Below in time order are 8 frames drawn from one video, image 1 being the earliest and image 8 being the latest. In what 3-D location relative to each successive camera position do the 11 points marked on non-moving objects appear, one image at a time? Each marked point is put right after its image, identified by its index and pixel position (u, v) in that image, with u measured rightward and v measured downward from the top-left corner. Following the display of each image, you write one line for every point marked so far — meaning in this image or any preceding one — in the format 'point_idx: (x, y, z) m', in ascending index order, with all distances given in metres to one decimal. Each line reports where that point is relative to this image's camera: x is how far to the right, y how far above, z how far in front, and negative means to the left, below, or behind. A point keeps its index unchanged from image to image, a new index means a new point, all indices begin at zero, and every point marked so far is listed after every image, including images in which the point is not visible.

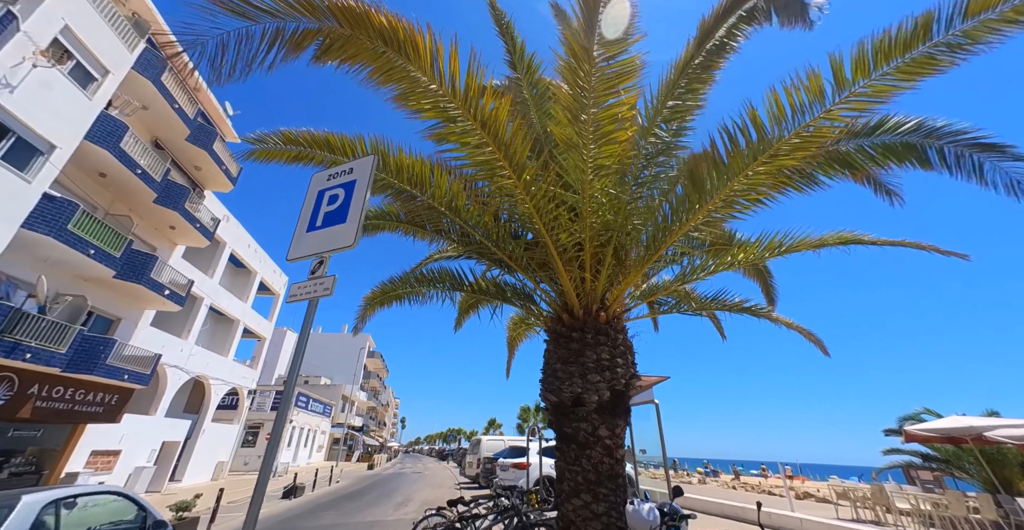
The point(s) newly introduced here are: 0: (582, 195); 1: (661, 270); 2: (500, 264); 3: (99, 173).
0: (+0.8, +0.8, +4.7) m
1: (+2.2, 0.0, +6.7) m
2: (-0.2, +0.1, +6.4) m
3: (-14.3, +3.3, +14.8) m
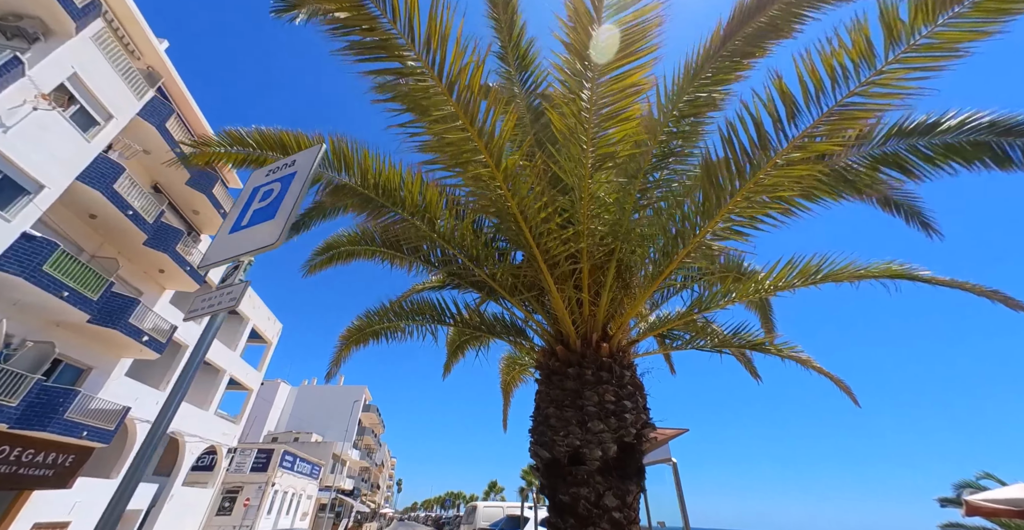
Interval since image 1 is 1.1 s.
0: (+0.6, +0.7, +3.9) m
1: (+2.1, -0.4, +5.7) m
2: (-0.3, -0.3, +5.5) m
3: (-14.3, +1.8, +14.4) m
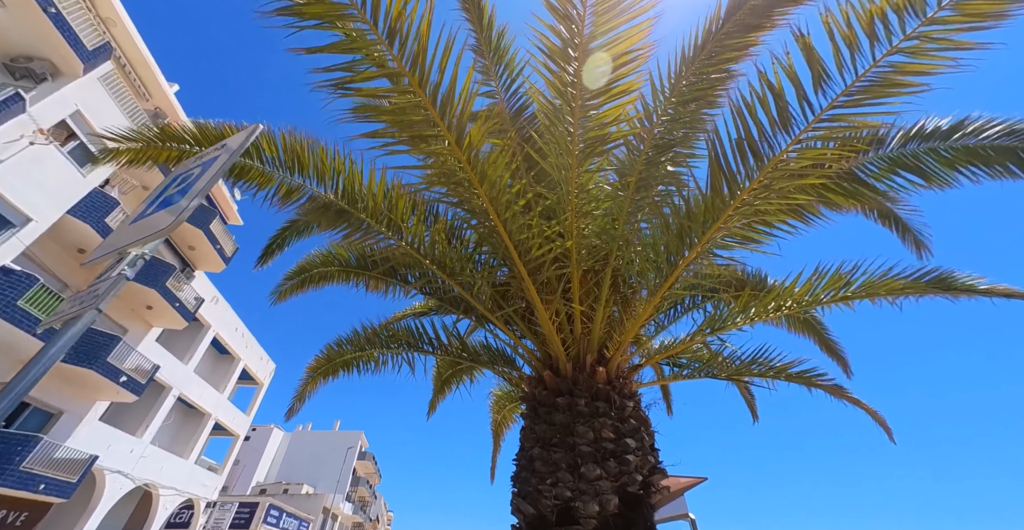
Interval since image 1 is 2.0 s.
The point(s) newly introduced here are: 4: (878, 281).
0: (+0.4, +0.6, +3.3) m
1: (+1.9, -0.6, +5.0) m
2: (-0.5, -0.5, +4.9) m
3: (-14.4, +0.6, +14.1) m
4: (+3.3, -0.1, +3.9) m
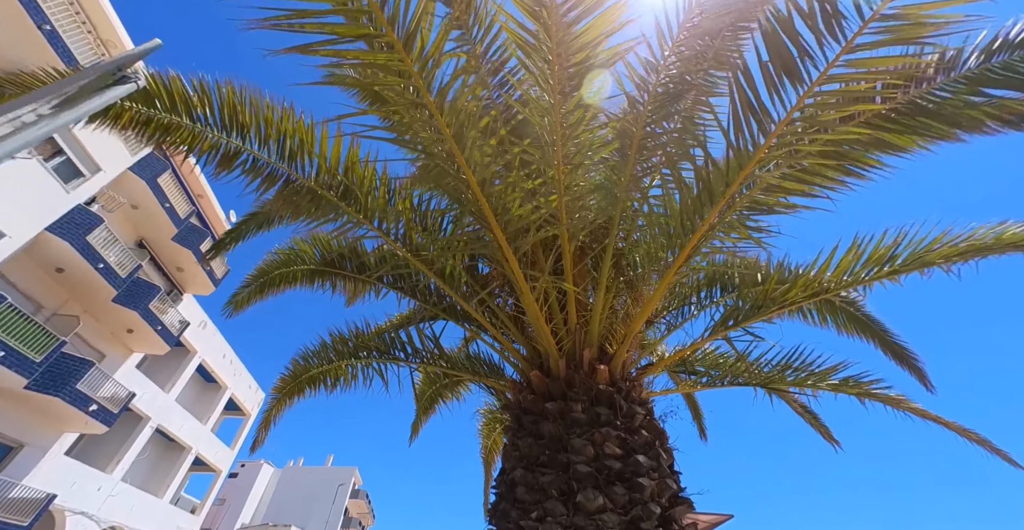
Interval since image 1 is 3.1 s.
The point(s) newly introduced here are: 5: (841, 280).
0: (+0.2, +0.8, +2.7) m
1: (+1.8, -0.5, +4.3) m
2: (-0.6, -0.5, +4.2) m
3: (-14.5, -0.1, +13.5) m
4: (+3.1, +0.1, +3.2) m
5: (+2.7, -0.2, +3.5) m
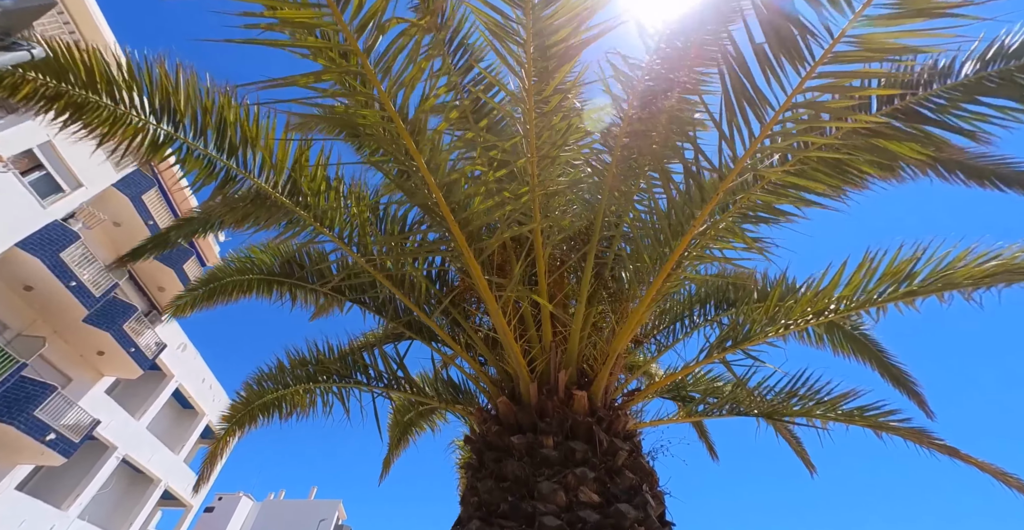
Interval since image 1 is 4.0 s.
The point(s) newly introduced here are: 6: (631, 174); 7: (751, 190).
0: (0.0, +0.8, +2.4) m
1: (+1.6, -0.7, +3.9) m
2: (-0.8, -0.6, +3.8) m
3: (-14.8, -0.7, +12.9) m
4: (+2.9, 0.0, +2.9) m
5: (+2.5, -0.3, +3.1) m
6: (+0.8, +0.6, +2.7) m
7: (+1.5, +0.4, +2.6) m
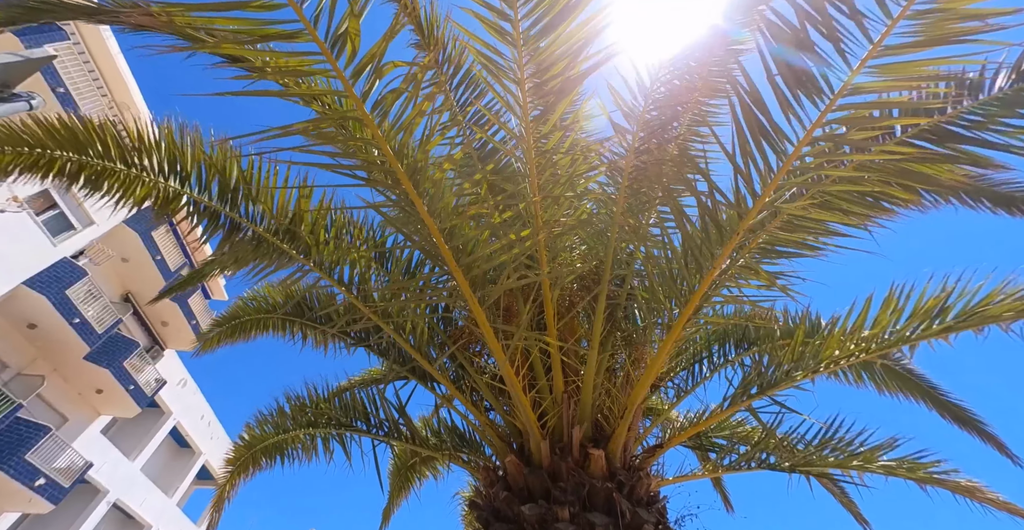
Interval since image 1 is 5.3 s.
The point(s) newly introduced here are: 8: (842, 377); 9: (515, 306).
0: (+0.1, +0.5, +2.3) m
1: (+1.6, -1.0, +3.7) m
2: (-0.8, -0.9, +3.6) m
3: (-14.7, -1.8, +12.8) m
4: (+3.0, -0.3, +2.7) m
5: (+2.5, -0.5, +2.9) m
6: (+0.8, +0.3, +2.6) m
7: (+1.5, +0.2, +2.5) m
8: (+2.6, -0.9, +3.5) m
9: (0.0, -0.3, +3.1) m
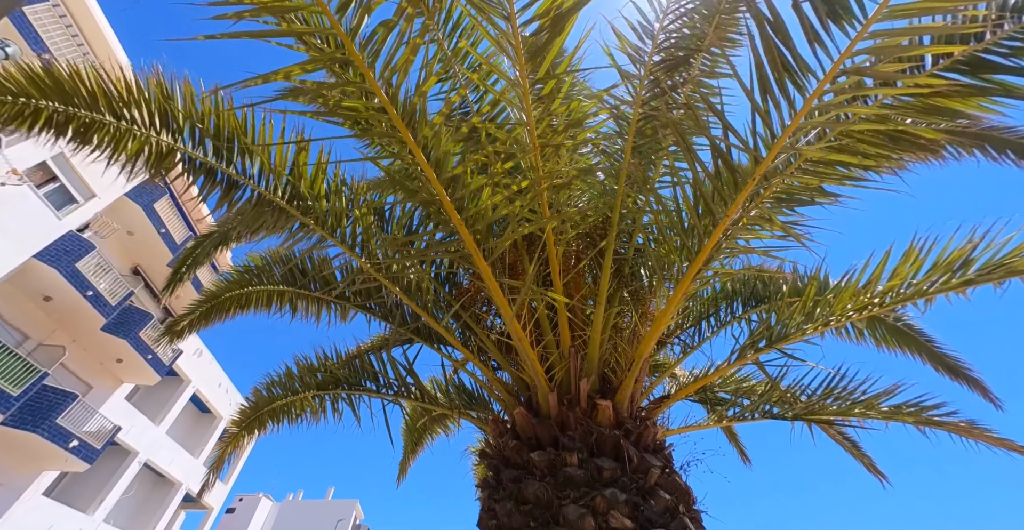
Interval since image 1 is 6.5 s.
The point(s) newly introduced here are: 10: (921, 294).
0: (+0.1, +0.8, +2.2) m
1: (+1.7, -0.6, +3.7) m
2: (-0.7, -0.6, +3.6) m
3: (-14.5, -1.0, +13.1) m
4: (+3.0, 0.0, +2.6) m
5: (+2.6, -0.2, +2.9) m
6: (+0.8, +0.6, +2.5) m
7: (+1.5, +0.5, +2.4) m
8: (+2.7, -0.6, +3.5) m
9: (+0.1, 0.0, +3.1) m
10: (+2.7, -0.2, +2.8) m
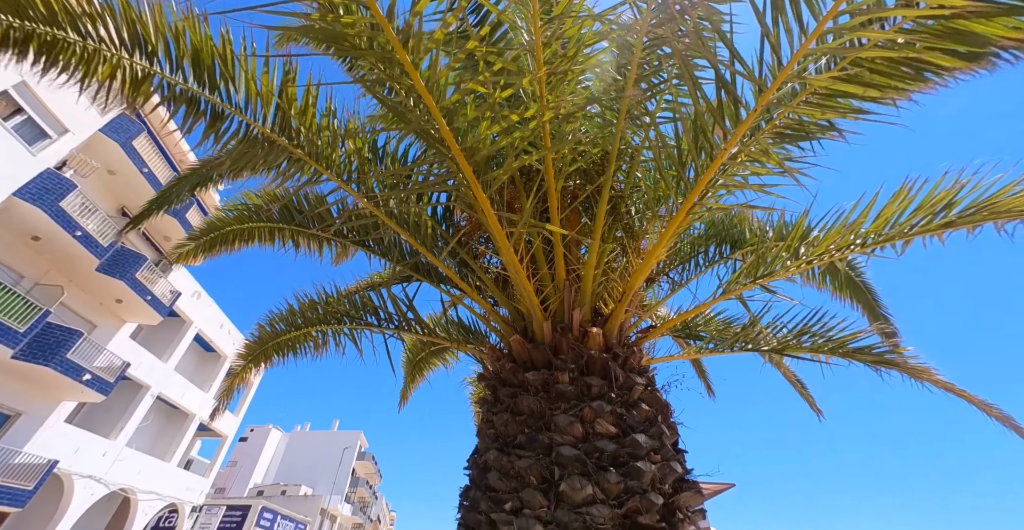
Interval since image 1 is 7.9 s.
0: (+0.1, +1.1, +2.2) m
1: (+1.7, -0.1, +3.9) m
2: (-0.7, -0.1, +3.7) m
3: (-14.5, +0.9, +13.1) m
4: (+3.0, +0.4, +2.7) m
5: (+2.6, +0.2, +3.0) m
6: (+0.8, +1.0, +2.5) m
7: (+1.5, +0.8, +2.4) m
8: (+2.7, -0.1, +3.6) m
9: (+0.1, +0.5, +3.2) m
10: (+2.7, +0.2, +2.9) m
